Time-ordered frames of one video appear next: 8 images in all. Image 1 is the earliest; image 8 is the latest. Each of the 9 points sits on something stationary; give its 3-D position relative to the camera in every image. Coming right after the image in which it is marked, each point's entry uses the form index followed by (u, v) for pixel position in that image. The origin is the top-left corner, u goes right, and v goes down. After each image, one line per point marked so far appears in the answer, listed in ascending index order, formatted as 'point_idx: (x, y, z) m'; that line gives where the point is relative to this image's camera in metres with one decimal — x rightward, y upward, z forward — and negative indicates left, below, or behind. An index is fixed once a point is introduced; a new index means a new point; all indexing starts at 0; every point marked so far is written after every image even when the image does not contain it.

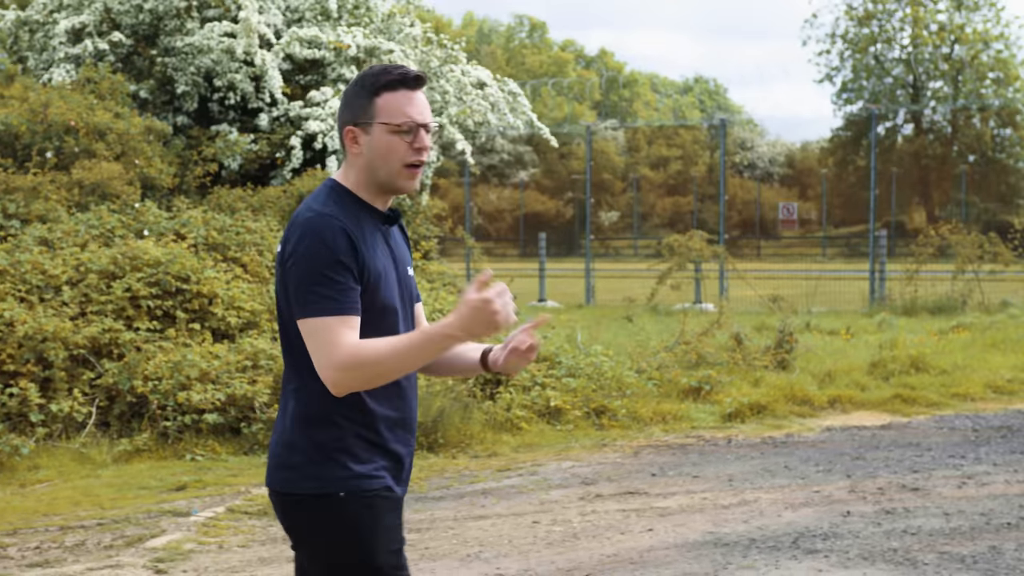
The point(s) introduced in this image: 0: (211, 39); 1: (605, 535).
0: (-2.9, +2.4, +14.2) m
1: (+0.4, -1.1, +6.5) m
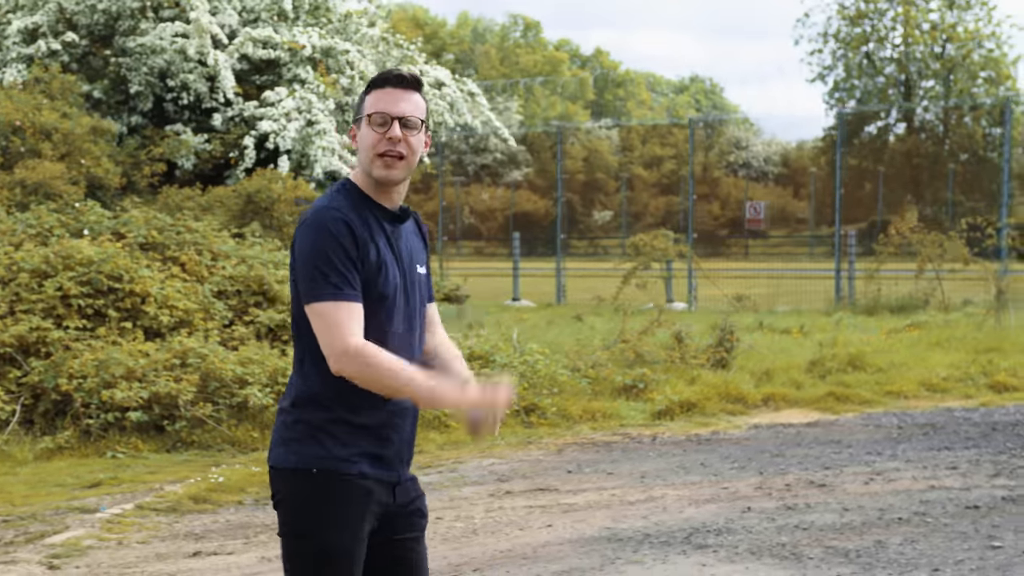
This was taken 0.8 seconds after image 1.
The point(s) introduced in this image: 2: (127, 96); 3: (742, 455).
0: (-3.3, +2.4, +14.3) m
1: (0.0, -1.1, +6.6) m
2: (-3.8, +1.9, +14.9) m
3: (+1.3, -1.0, +8.5) m
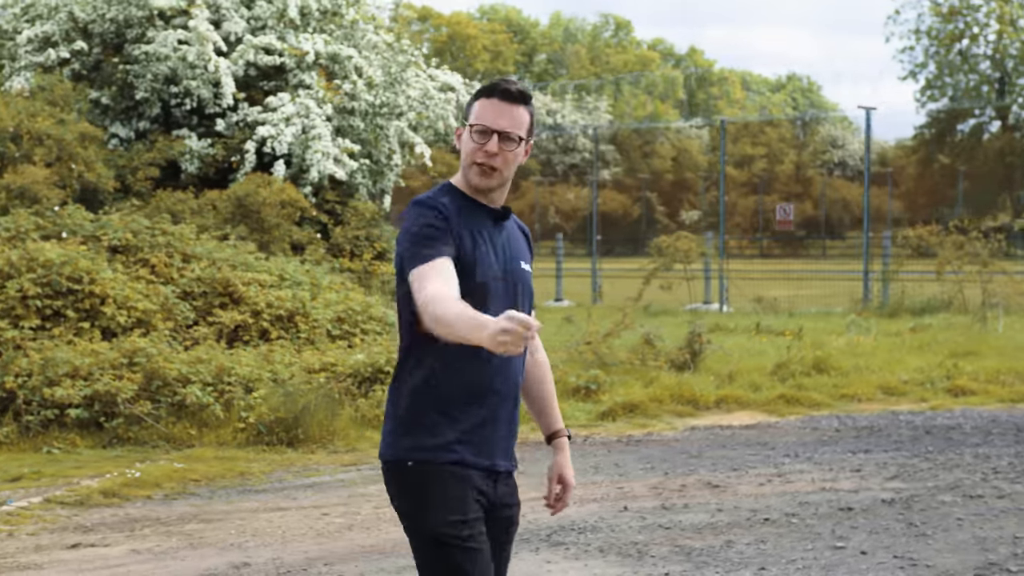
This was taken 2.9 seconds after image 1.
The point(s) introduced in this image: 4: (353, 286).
0: (-3.4, +2.4, +14.7) m
1: (-0.6, -1.1, +6.8) m
2: (-3.9, +1.9, +15.3) m
3: (+0.9, -1.0, +8.6) m
4: (-1.4, 0.0, +12.7) m
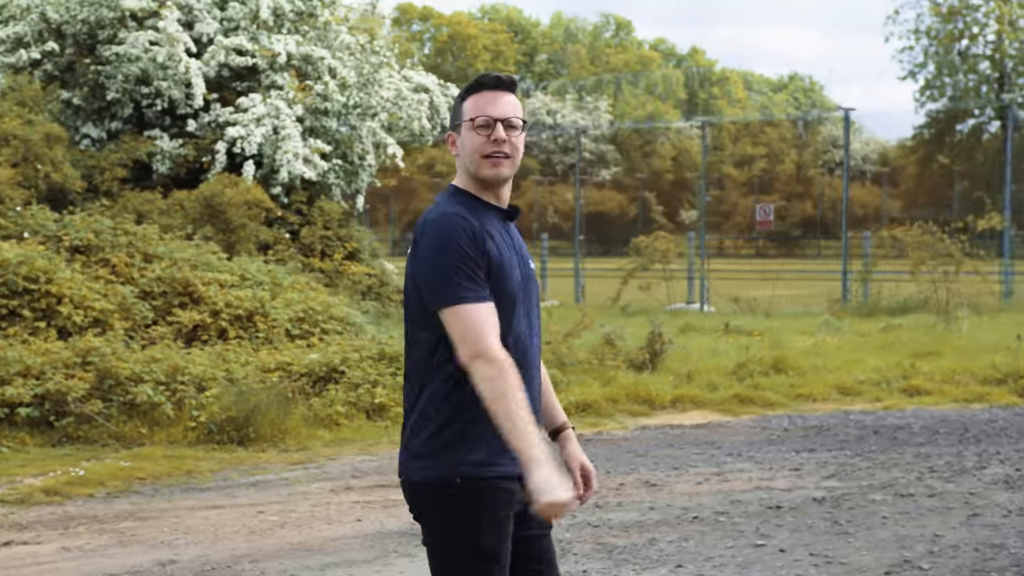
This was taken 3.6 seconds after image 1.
0: (-3.7, +2.4, +14.7) m
1: (-0.9, -1.1, +6.9) m
2: (-4.2, +1.9, +15.4) m
3: (+0.5, -1.0, +8.7) m
4: (-1.7, 0.0, +12.8) m
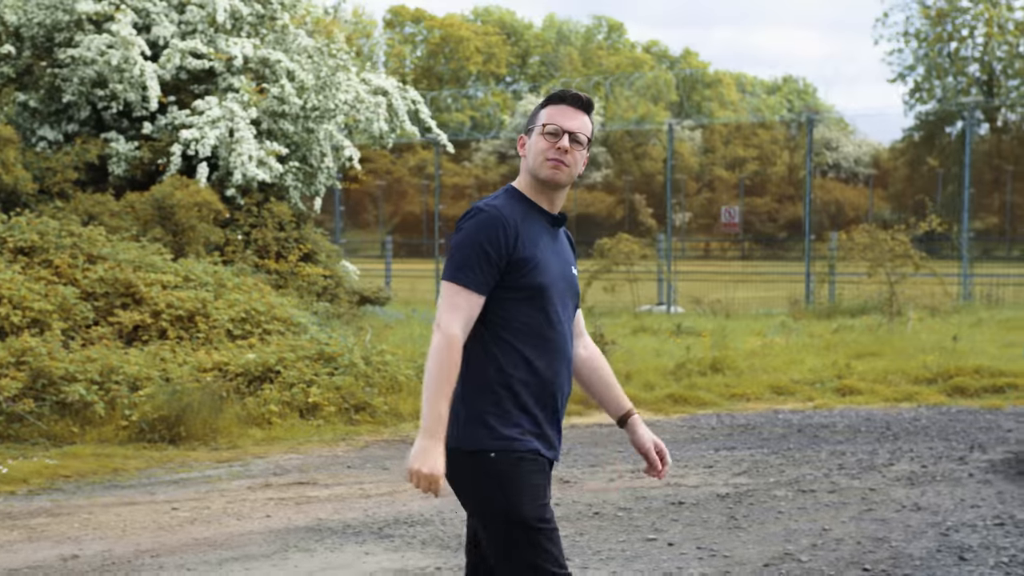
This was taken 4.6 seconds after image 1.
0: (-4.2, +2.4, +14.9) m
1: (-1.4, -1.1, +7.0) m
2: (-4.6, +1.9, +15.5) m
3: (+0.1, -1.0, +8.8) m
4: (-2.1, 0.0, +12.9) m
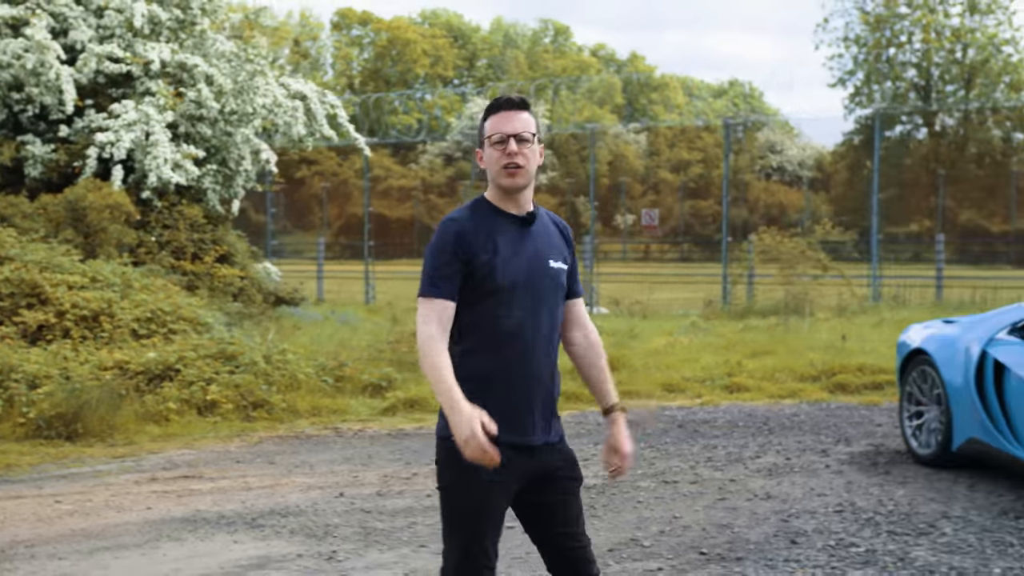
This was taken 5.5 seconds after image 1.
0: (-5.1, +2.4, +15.0) m
1: (-2.0, -1.1, +7.2) m
2: (-5.6, +1.9, +15.6) m
3: (-0.6, -1.0, +9.1) m
4: (-3.0, 0.0, +13.1) m
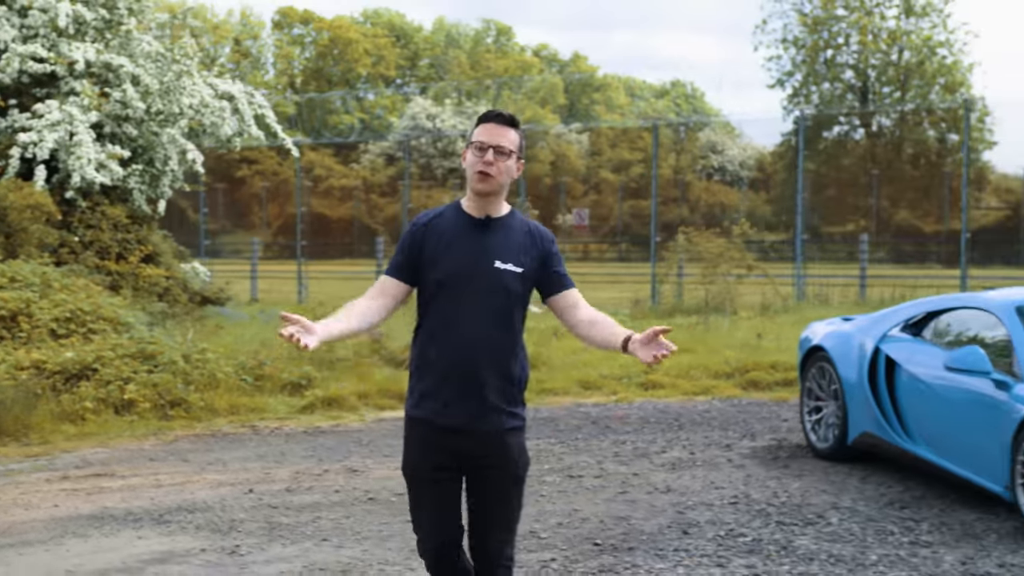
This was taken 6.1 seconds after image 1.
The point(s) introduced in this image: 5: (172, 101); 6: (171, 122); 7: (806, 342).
0: (-5.8, +2.4, +14.9) m
1: (-2.4, -1.1, +7.3) m
2: (-6.3, +1.9, +15.5) m
3: (-1.1, -1.0, +9.2) m
4: (-3.6, 0.0, +13.1) m
5: (-3.8, +2.1, +16.6) m
6: (-3.8, +1.9, +16.7) m
7: (+1.6, -0.3, +8.4) m
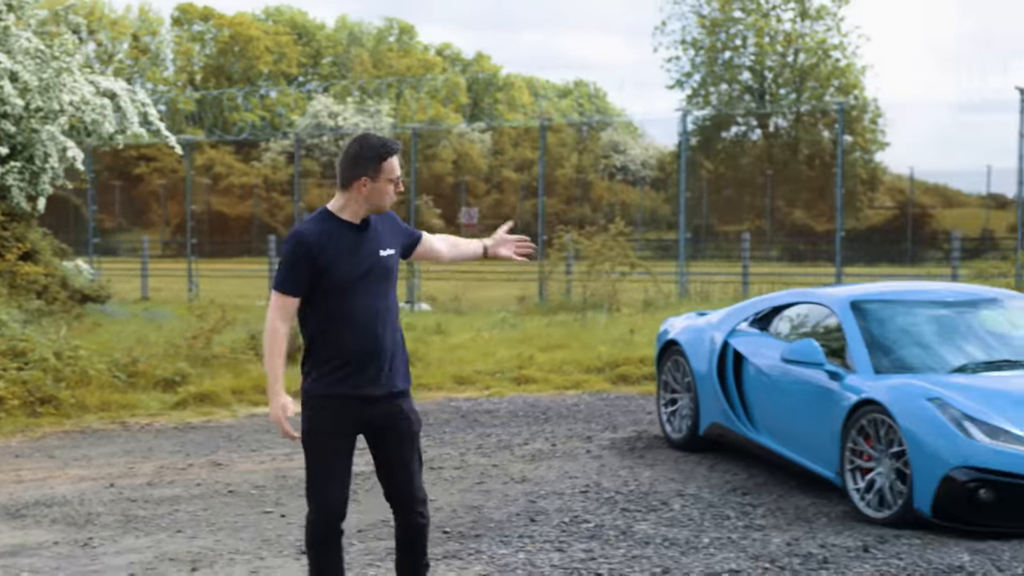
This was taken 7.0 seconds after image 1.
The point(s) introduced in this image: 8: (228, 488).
0: (-7.0, +2.4, +14.7) m
1: (-3.1, -1.1, +7.2) m
2: (-7.6, +1.9, +15.2) m
3: (-1.9, -0.9, +9.3) m
4: (-4.7, 0.0, +13.0) m
5: (-5.1, +2.1, +16.5) m
6: (-5.1, +1.9, +16.6) m
7: (+0.9, -0.3, +8.6) m
8: (-1.4, -1.0, +7.5) m
